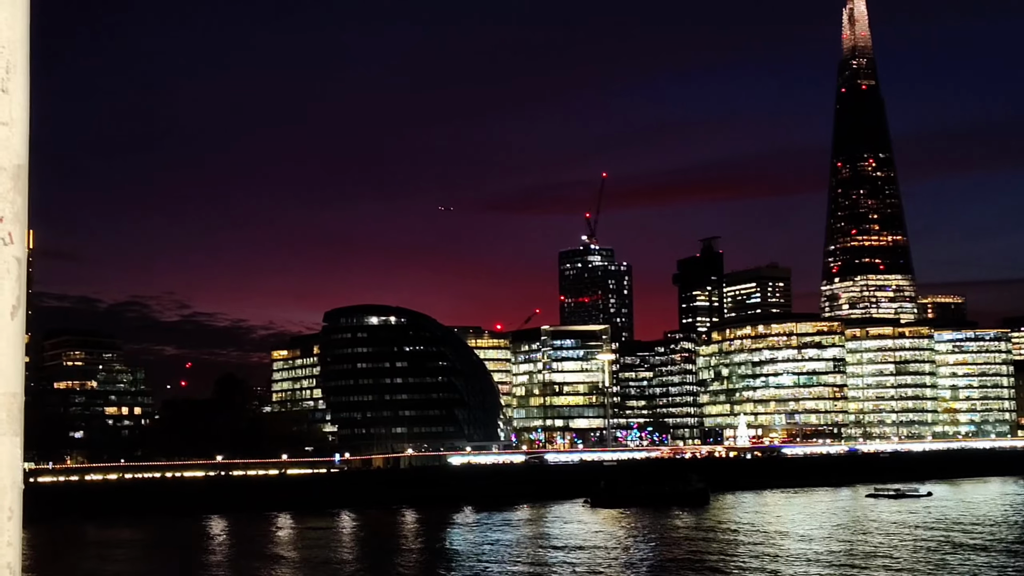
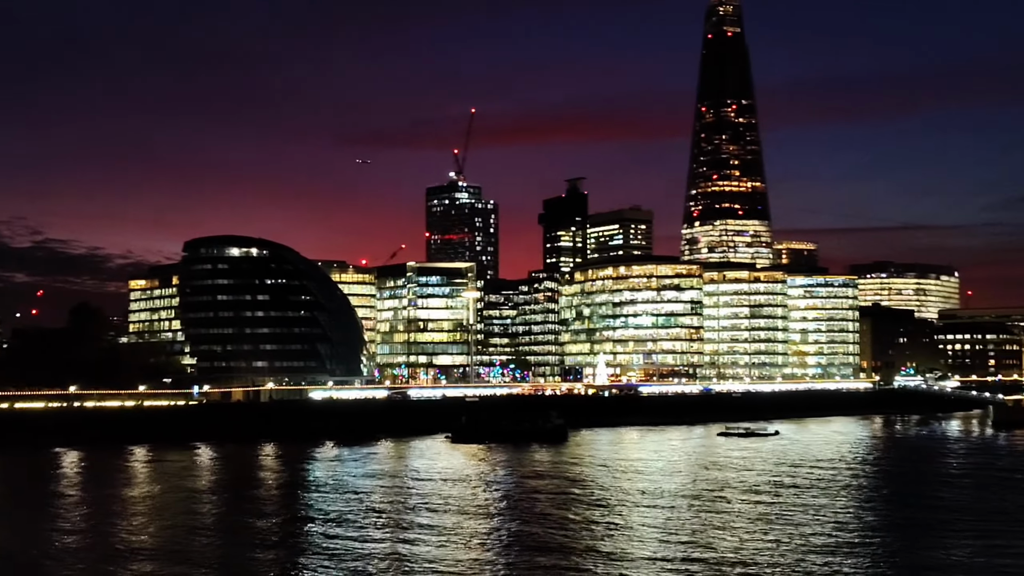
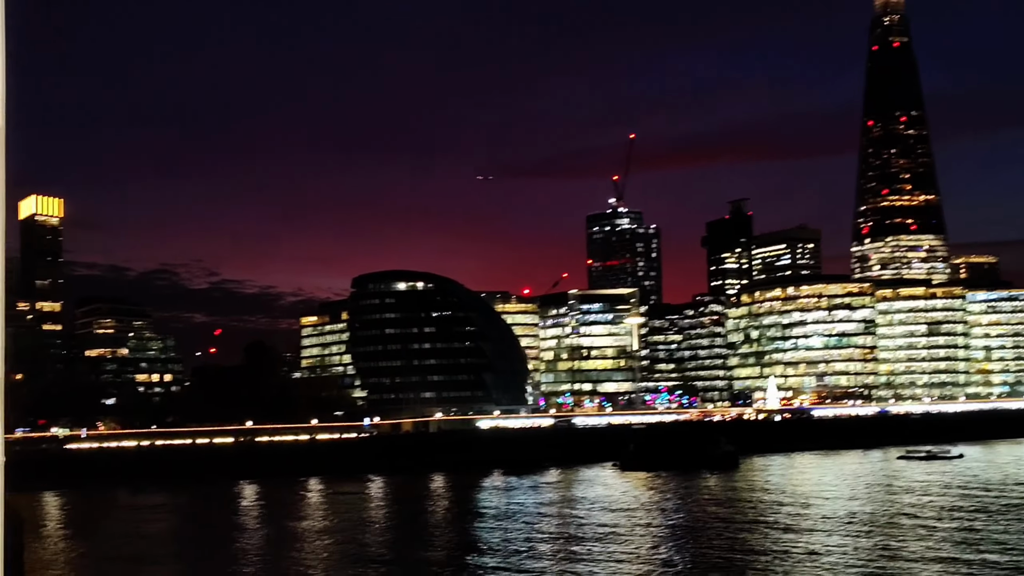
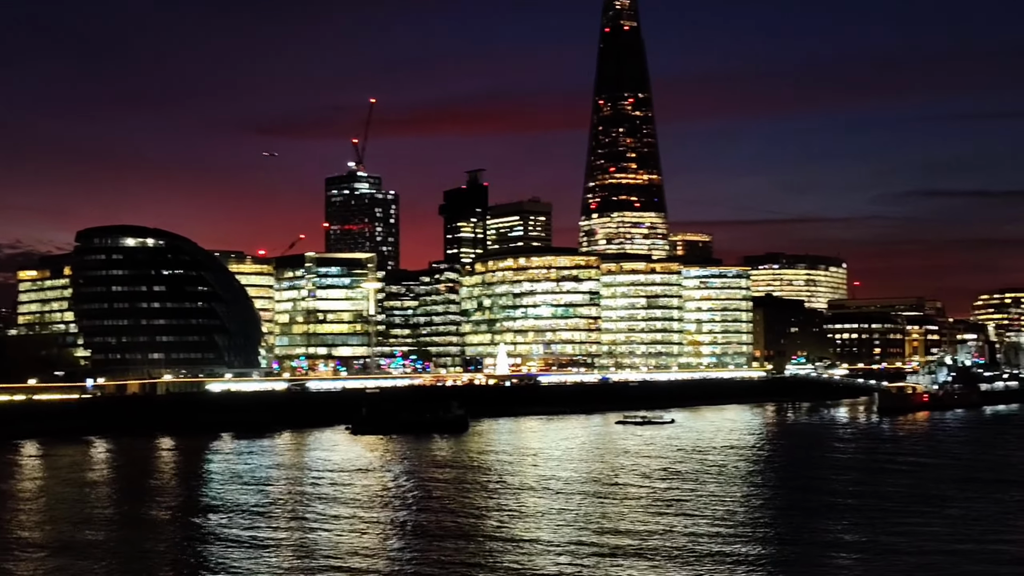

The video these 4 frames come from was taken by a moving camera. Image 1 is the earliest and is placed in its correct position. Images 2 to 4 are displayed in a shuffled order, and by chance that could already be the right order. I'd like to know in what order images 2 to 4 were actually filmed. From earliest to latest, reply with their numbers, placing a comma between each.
3, 2, 4
